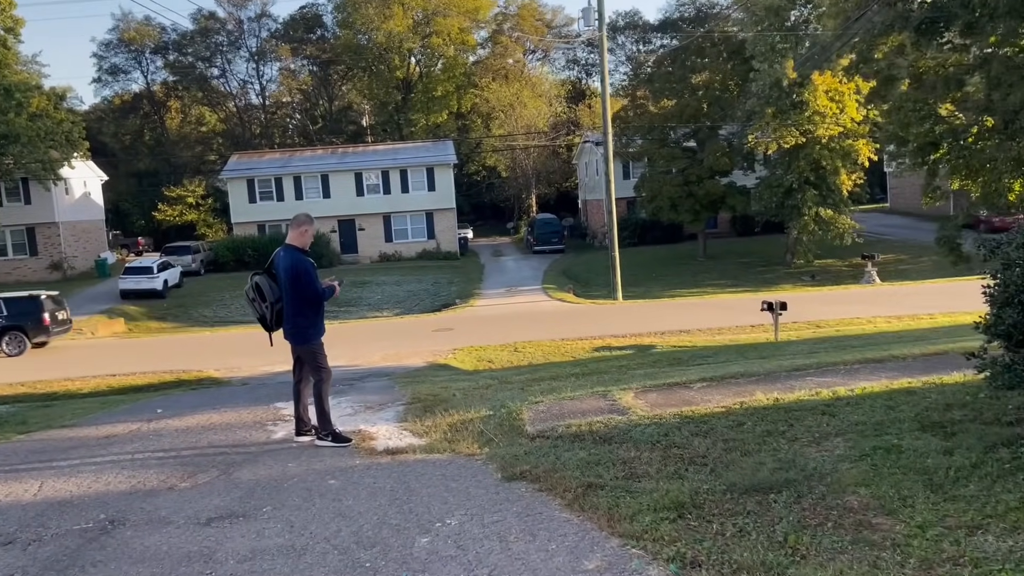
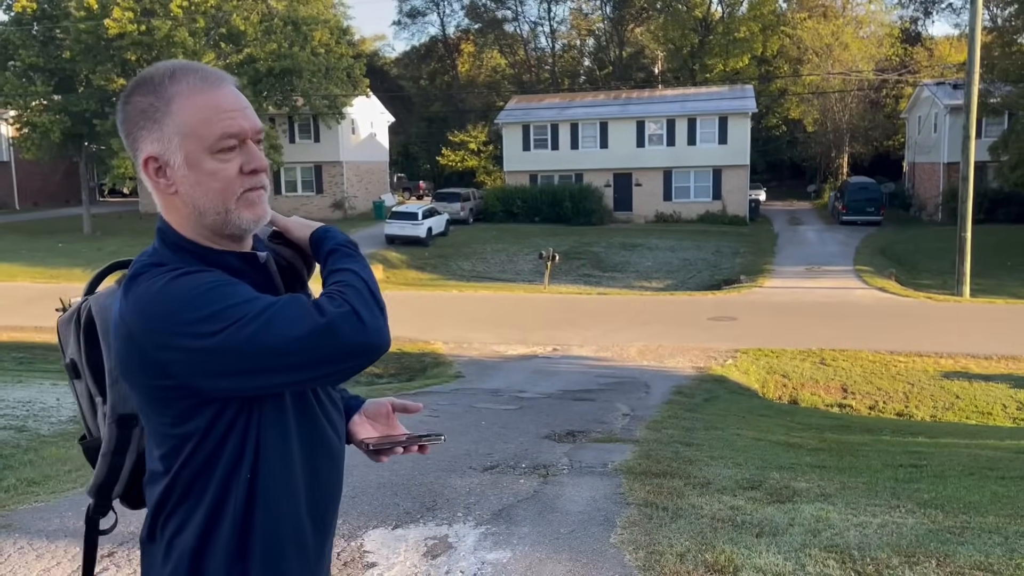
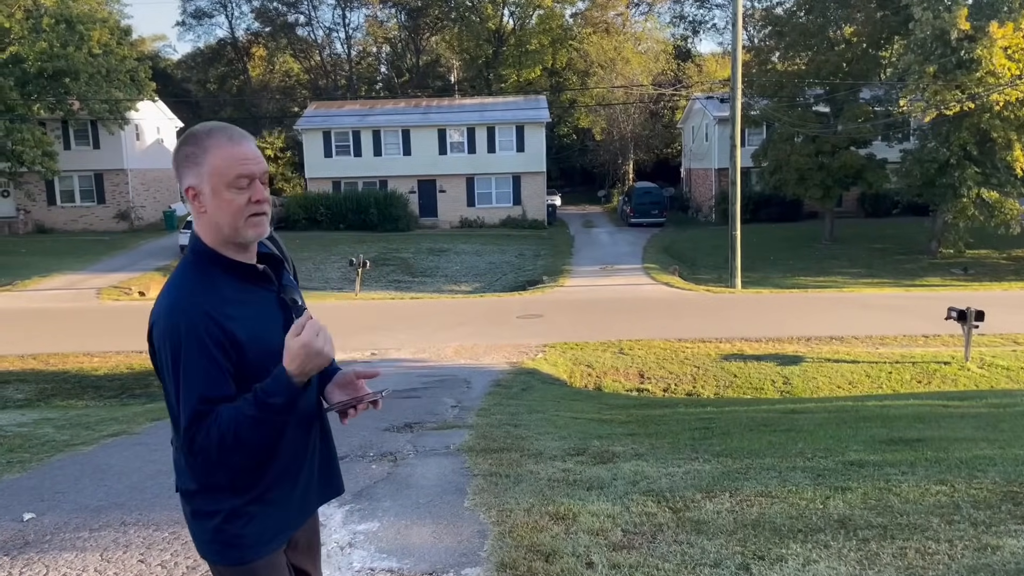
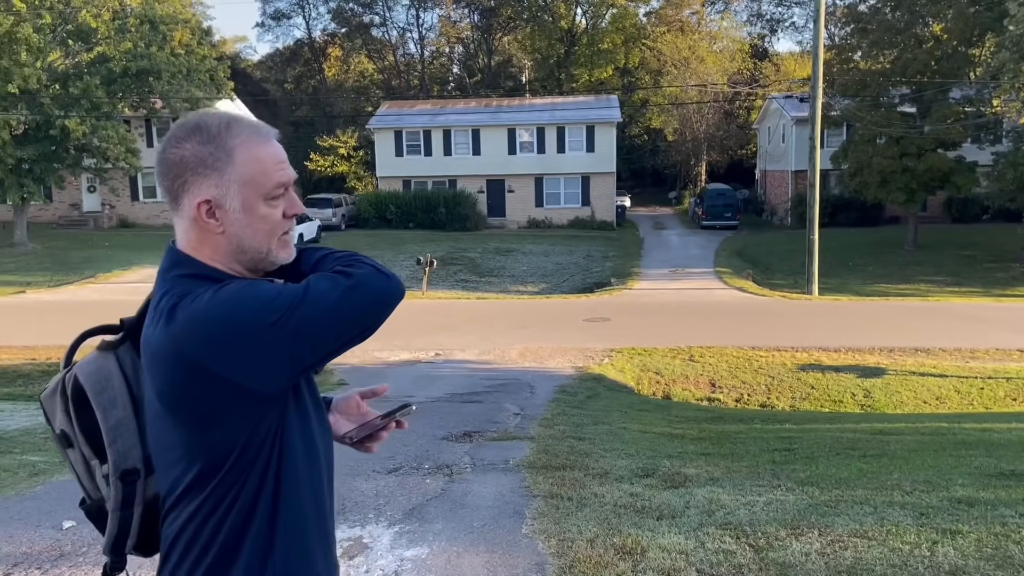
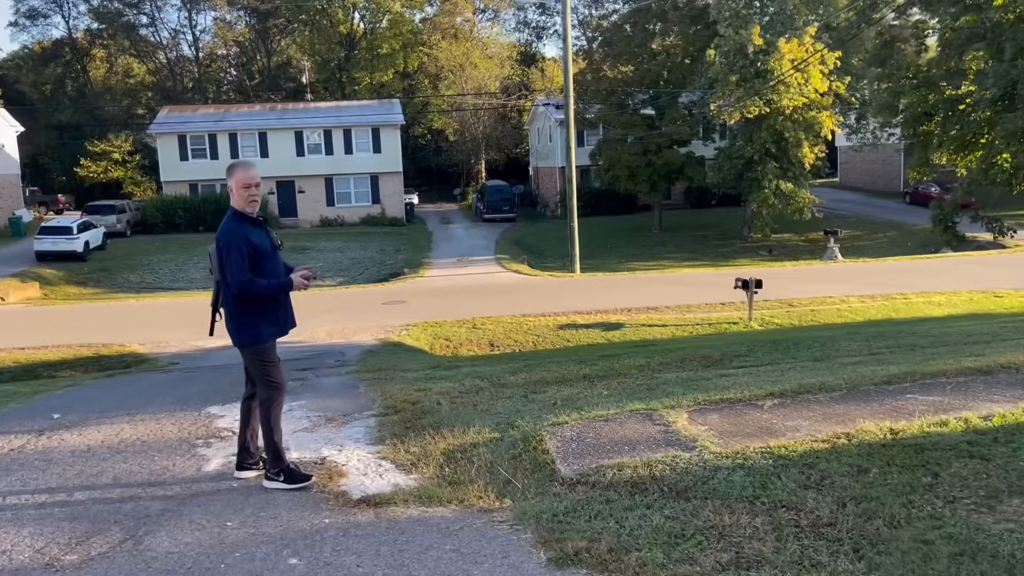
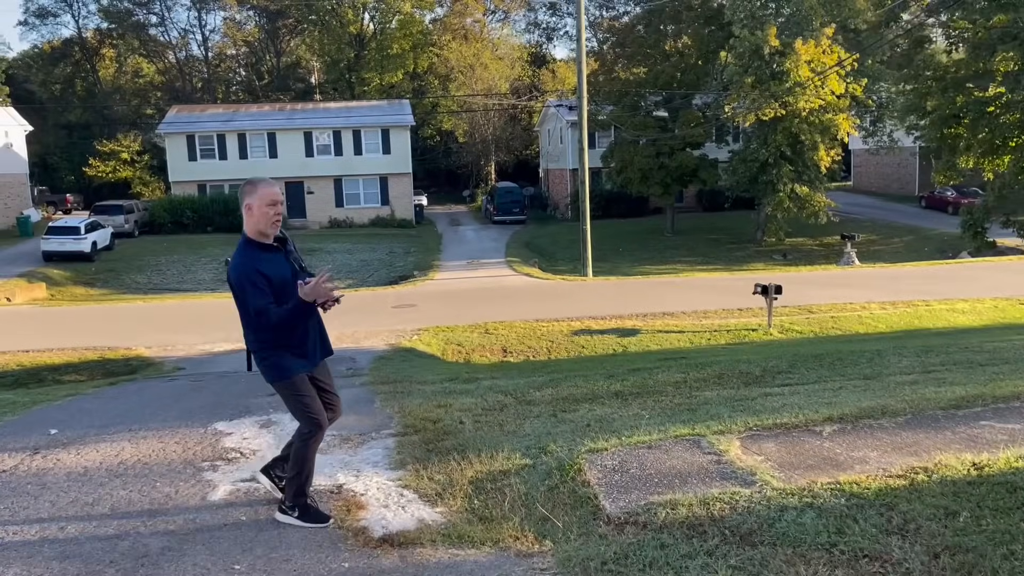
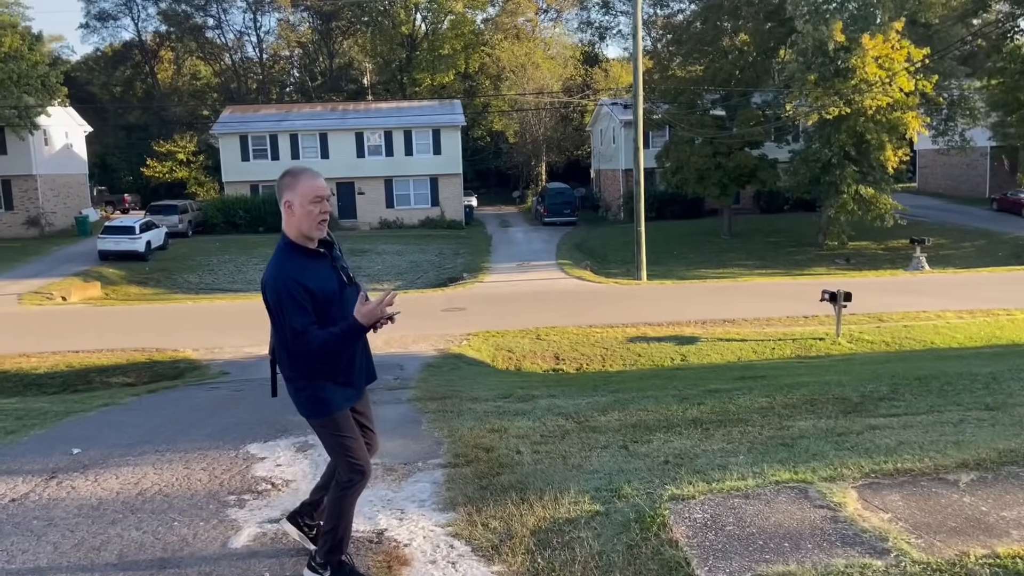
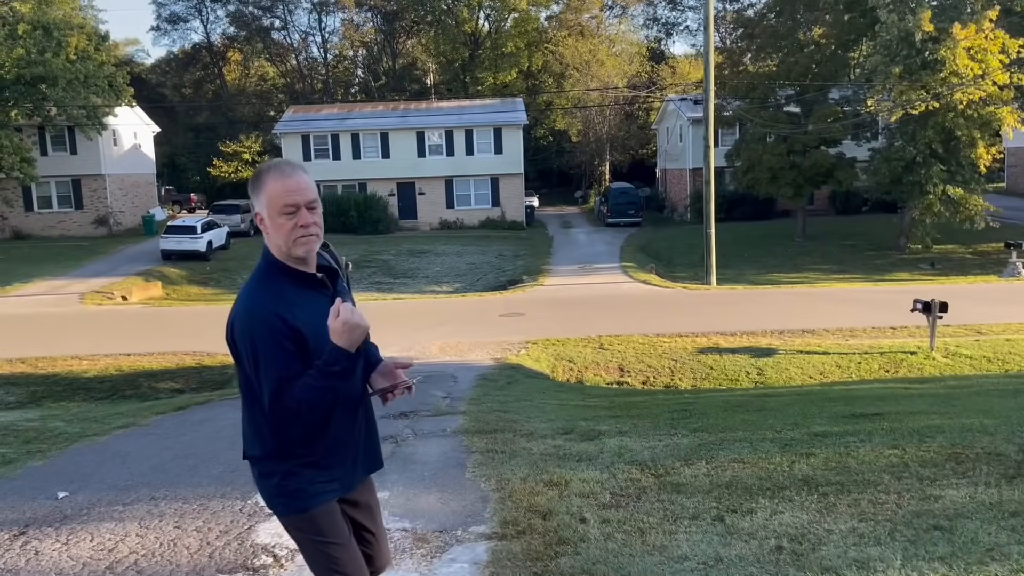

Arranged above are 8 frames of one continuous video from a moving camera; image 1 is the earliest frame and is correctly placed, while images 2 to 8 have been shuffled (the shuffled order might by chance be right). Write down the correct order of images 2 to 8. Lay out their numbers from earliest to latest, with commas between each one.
5, 6, 7, 8, 3, 4, 2
